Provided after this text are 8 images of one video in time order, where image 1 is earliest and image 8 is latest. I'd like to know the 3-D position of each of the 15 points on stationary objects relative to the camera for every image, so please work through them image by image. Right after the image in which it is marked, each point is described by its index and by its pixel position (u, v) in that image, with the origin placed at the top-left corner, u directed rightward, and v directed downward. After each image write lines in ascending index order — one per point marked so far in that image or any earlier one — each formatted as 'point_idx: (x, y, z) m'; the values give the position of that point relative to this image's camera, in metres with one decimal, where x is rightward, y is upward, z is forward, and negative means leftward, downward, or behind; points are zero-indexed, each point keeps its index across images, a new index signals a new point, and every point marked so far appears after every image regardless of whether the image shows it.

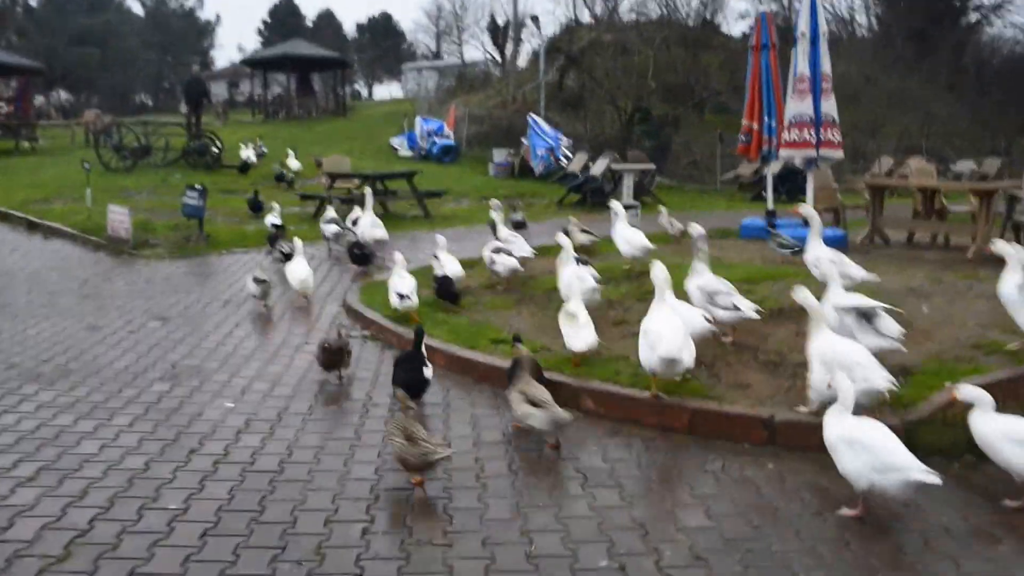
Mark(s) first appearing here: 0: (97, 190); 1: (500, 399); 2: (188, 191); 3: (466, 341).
0: (-7.3, +1.7, +19.0) m
1: (-0.1, -0.7, +6.5) m
2: (-4.2, +1.2, +13.9) m
3: (-0.3, -0.3, +7.6) m
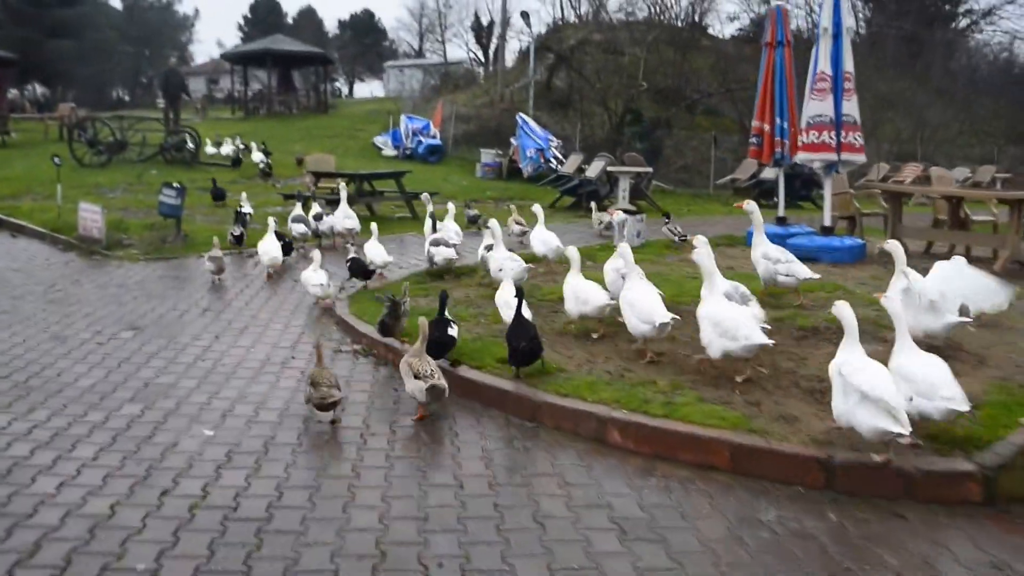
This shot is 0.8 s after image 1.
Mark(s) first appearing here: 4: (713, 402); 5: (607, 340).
0: (-7.4, +1.7, +18.1) m
1: (0.0, -0.8, +5.8) m
2: (-4.2, +1.2, +13.2) m
3: (-0.2, -0.4, +6.9) m
4: (+1.1, -0.7, +5.9) m
5: (+0.7, -0.4, +7.5) m
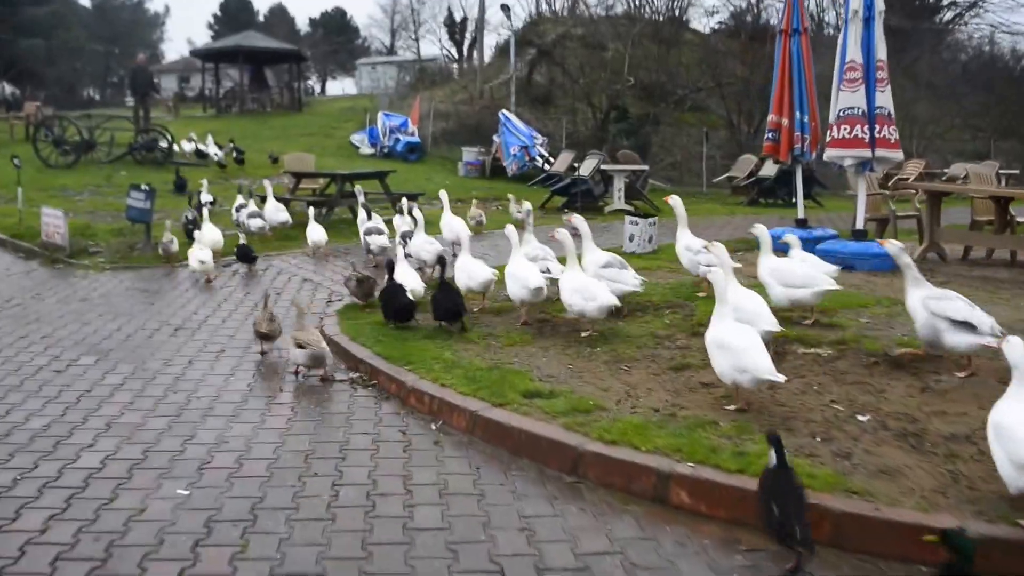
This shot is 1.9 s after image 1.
0: (-7.6, +1.5, +17.0) m
1: (+0.2, -0.9, +4.9) m
2: (-4.3, +1.1, +12.1) m
3: (-0.1, -0.5, +5.9) m
4: (+1.3, -0.8, +4.9) m
5: (+0.8, -0.5, +6.5) m
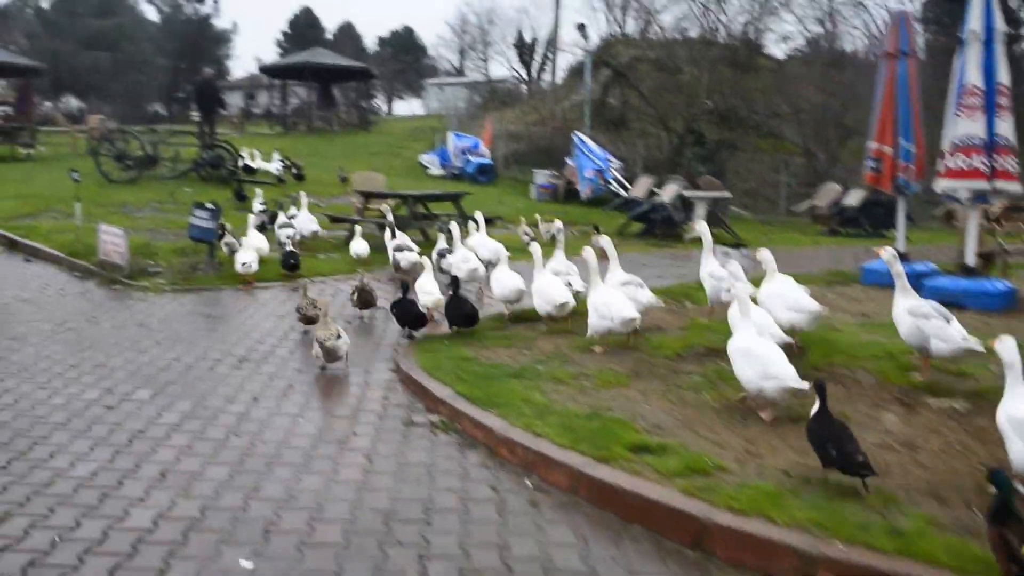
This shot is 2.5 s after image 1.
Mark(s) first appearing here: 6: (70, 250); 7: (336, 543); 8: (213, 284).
0: (-6.4, +1.3, +16.7) m
1: (+0.6, -1.0, +4.2) m
2: (-3.4, +0.8, +11.6) m
3: (+0.4, -0.7, +5.2) m
4: (+1.7, -1.0, +4.1) m
5: (+1.3, -0.7, +5.8) m
6: (-5.0, +0.4, +12.4) m
7: (-0.7, -1.0, +4.2) m
8: (-3.0, 0.0, +11.1) m
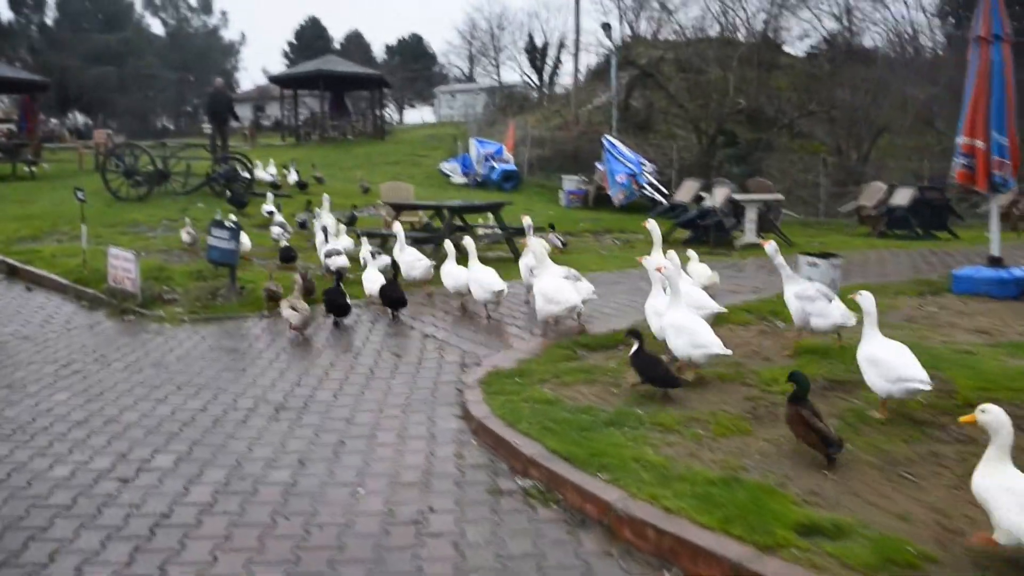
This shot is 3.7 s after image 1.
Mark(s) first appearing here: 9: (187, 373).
0: (-5.9, +0.9, +15.6) m
1: (+1.1, -1.2, +3.0) m
2: (-2.9, +0.6, +10.5) m
3: (+0.9, -0.9, +4.0) m
4: (+2.2, -1.1, +3.0) m
5: (+1.8, -0.8, +4.6) m
6: (-4.5, +0.1, +11.3) m
7: (-0.2, -1.2, +3.1) m
8: (-2.5, -0.2, +9.9) m
9: (-2.3, -0.6, +7.5) m
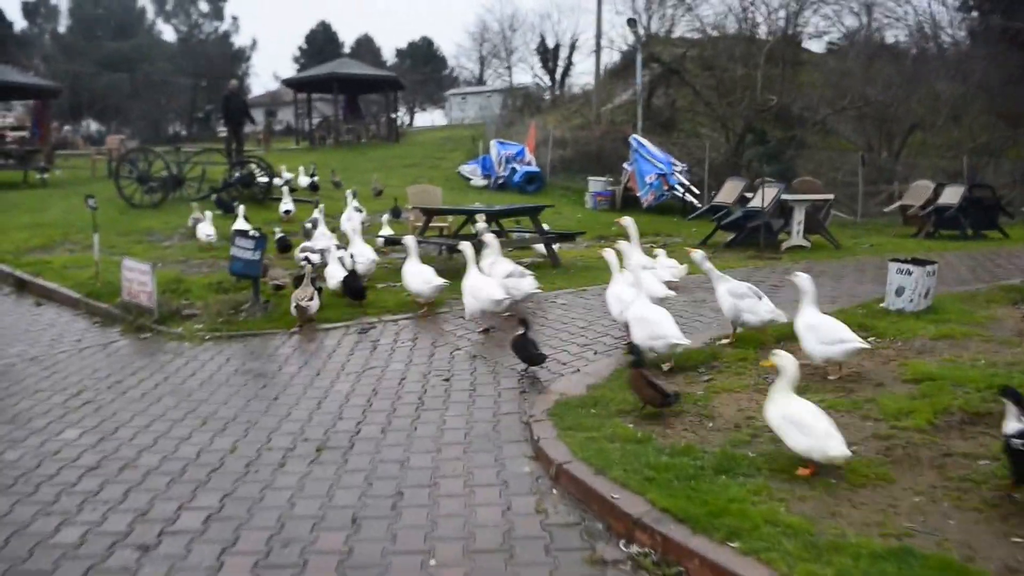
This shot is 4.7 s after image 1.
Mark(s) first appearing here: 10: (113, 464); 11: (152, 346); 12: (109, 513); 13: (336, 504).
0: (-5.4, +0.8, +14.8) m
1: (+1.5, -1.2, +2.1) m
2: (-2.4, +0.4, +9.6) m
3: (+1.3, -0.9, +3.1) m
4: (+2.5, -1.1, +2.0) m
5: (+2.2, -0.9, +3.7) m
6: (-4.1, 0.0, +10.4) m
7: (+0.1, -1.2, +2.2) m
8: (-2.1, -0.3, +9.1) m
9: (-1.8, -0.7, +6.7) m
10: (-1.9, -0.9, +5.3) m
11: (-2.8, -0.5, +8.6) m
12: (-1.7, -1.0, +4.6) m
13: (-0.8, -0.9, +4.7) m
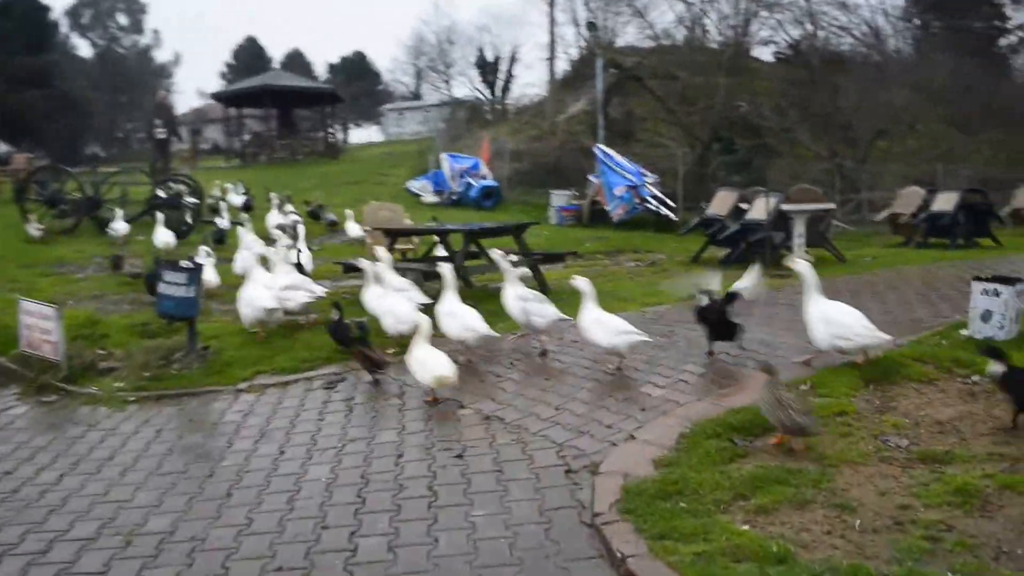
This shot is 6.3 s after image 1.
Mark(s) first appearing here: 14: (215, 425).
0: (-5.7, +0.3, +12.8) m
1: (+1.9, -1.3, +0.4) m
2: (-2.4, +0.1, +7.8) m
3: (+1.7, -1.0, +1.5) m
4: (+3.0, -1.2, +0.5) m
5: (+2.5, -1.0, +2.1) m
6: (-4.1, -0.4, +8.5) m
7: (+0.6, -1.4, +0.5) m
8: (-2.0, -0.6, +7.2) m
9: (-1.7, -0.9, +4.8) m
10: (-1.7, -1.1, +3.5) m
11: (-2.8, -0.8, +6.7) m
12: (-1.4, -1.2, +2.8) m
13: (-0.5, -1.1, +2.9) m
14: (-1.7, -0.8, +6.1) m
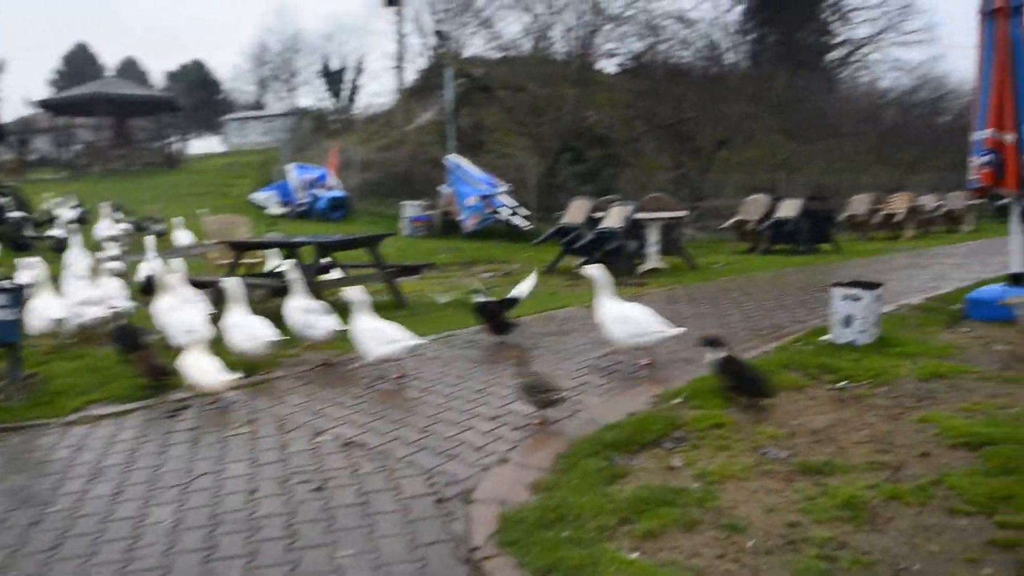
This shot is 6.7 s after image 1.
0: (-7.3, 0.0, +11.5) m
1: (+2.0, -1.3, +0.3) m
2: (-3.4, 0.0, +7.0) m
3: (+1.6, -1.0, +1.3) m
4: (+3.0, -1.1, +0.5) m
5: (+2.3, -1.0, +2.1) m
6: (-5.1, -0.6, +7.5) m
7: (+0.7, -1.4, +0.2) m
8: (-2.9, -0.8, +6.5) m
9: (-2.2, -1.0, +4.2) m
10: (-2.0, -1.2, +2.8) m
11: (-3.5, -0.9, +5.9) m
12: (-1.6, -1.2, +2.2) m
13: (-0.7, -1.2, +2.5) m
14: (-2.4, -0.9, +5.5) m
